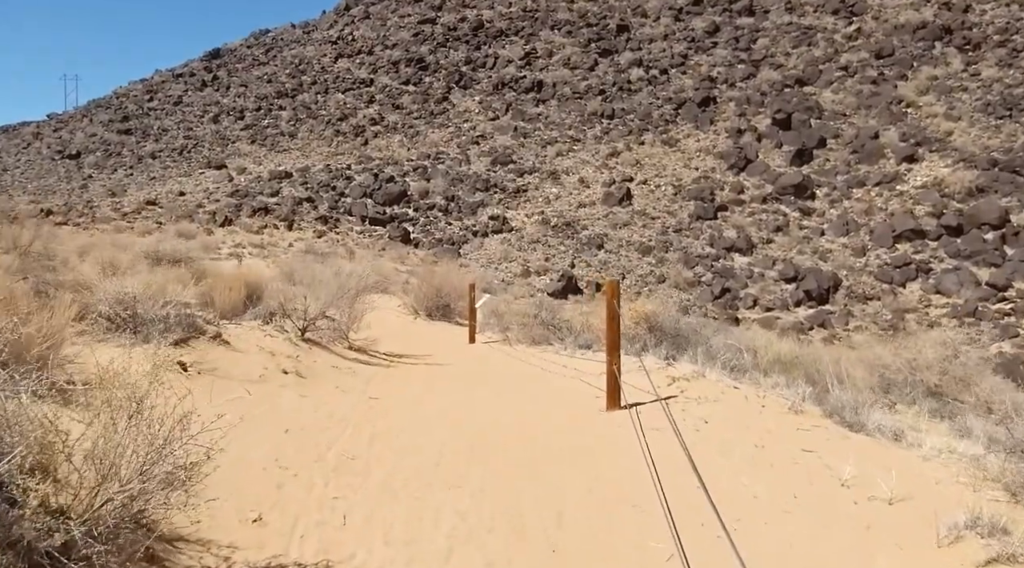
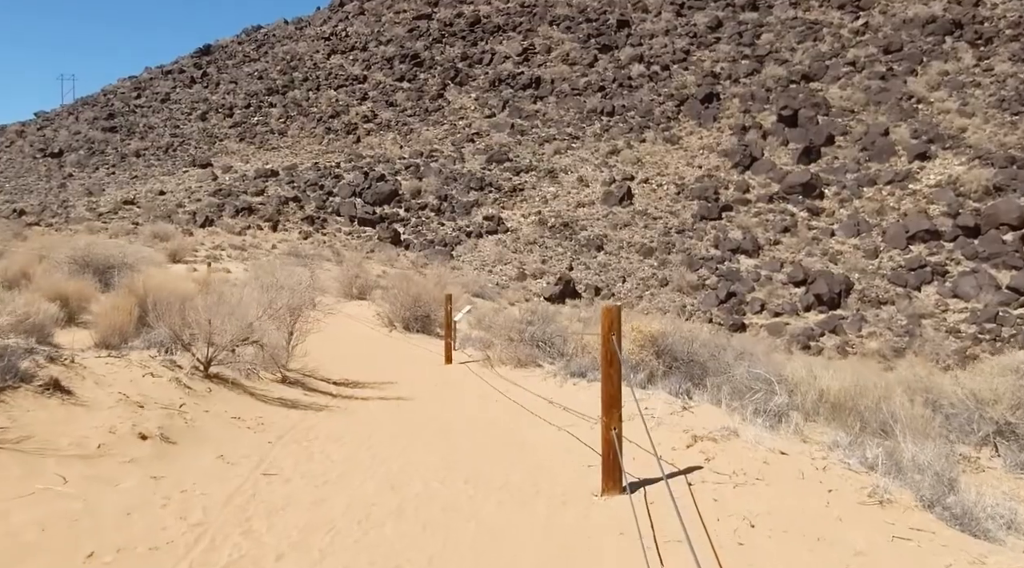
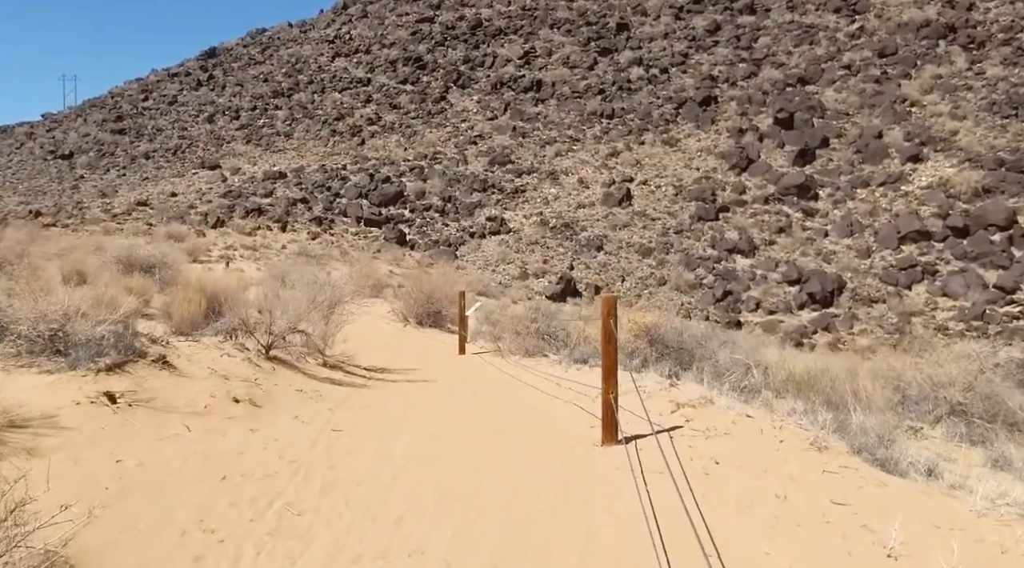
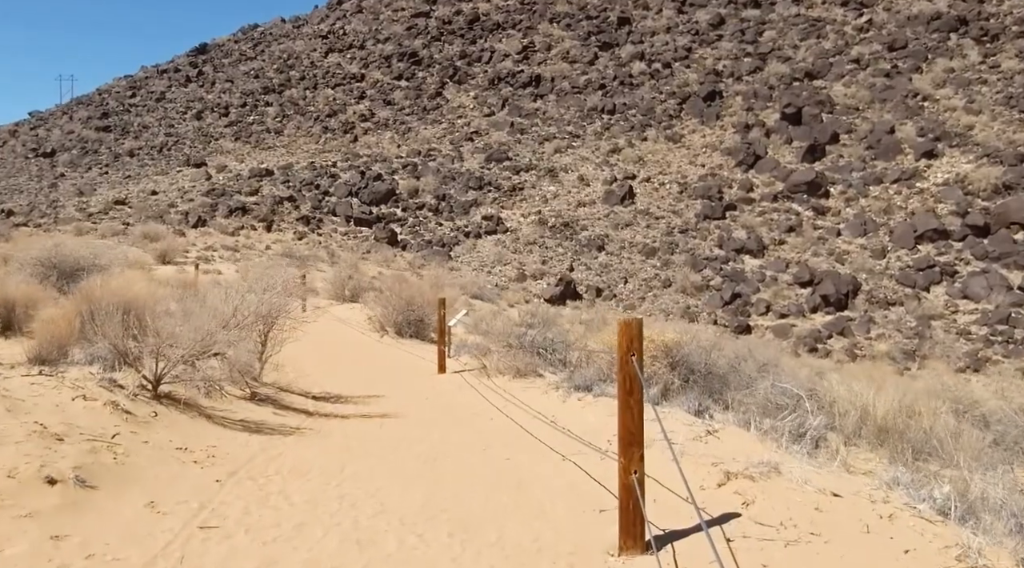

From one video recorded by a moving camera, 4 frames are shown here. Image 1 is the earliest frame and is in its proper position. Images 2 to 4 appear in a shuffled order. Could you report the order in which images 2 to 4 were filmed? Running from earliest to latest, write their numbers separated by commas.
3, 2, 4
